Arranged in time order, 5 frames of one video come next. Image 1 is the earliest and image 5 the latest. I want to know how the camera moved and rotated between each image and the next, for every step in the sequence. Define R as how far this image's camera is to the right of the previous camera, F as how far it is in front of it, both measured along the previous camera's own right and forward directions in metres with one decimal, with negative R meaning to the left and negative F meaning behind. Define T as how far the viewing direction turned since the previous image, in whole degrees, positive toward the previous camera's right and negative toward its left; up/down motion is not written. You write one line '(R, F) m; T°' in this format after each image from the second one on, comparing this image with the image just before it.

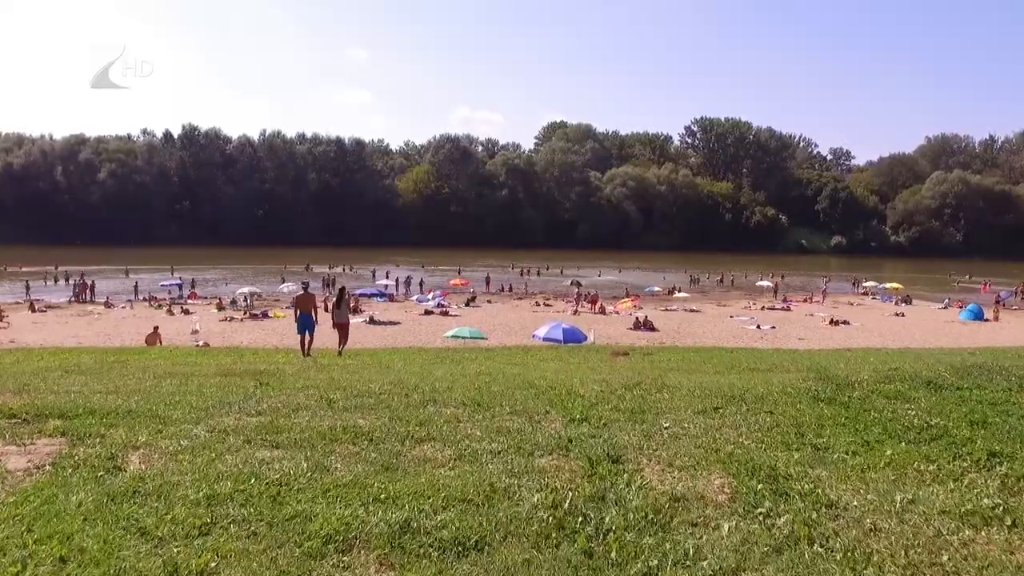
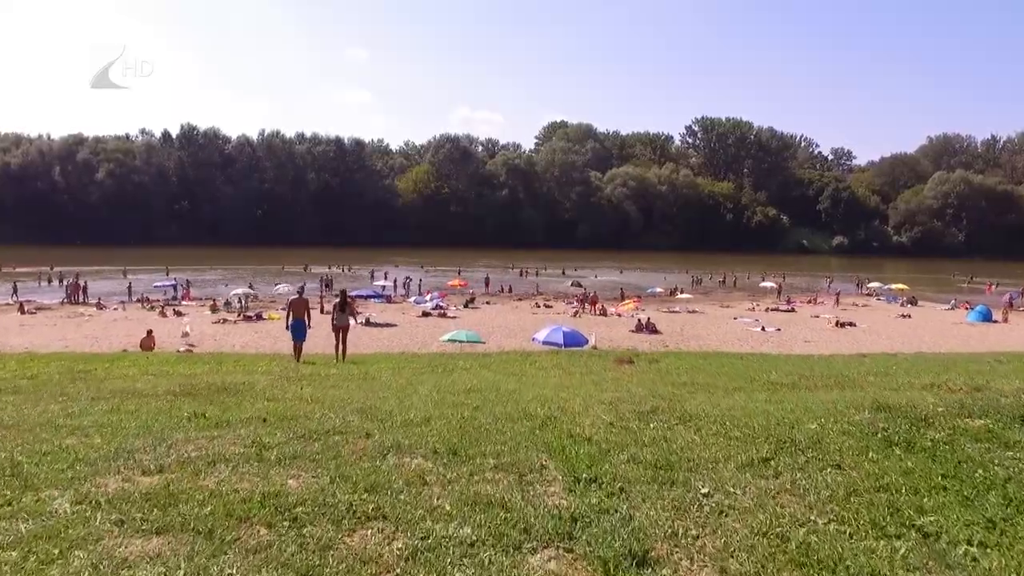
(+0.1, +0.8) m; 0°
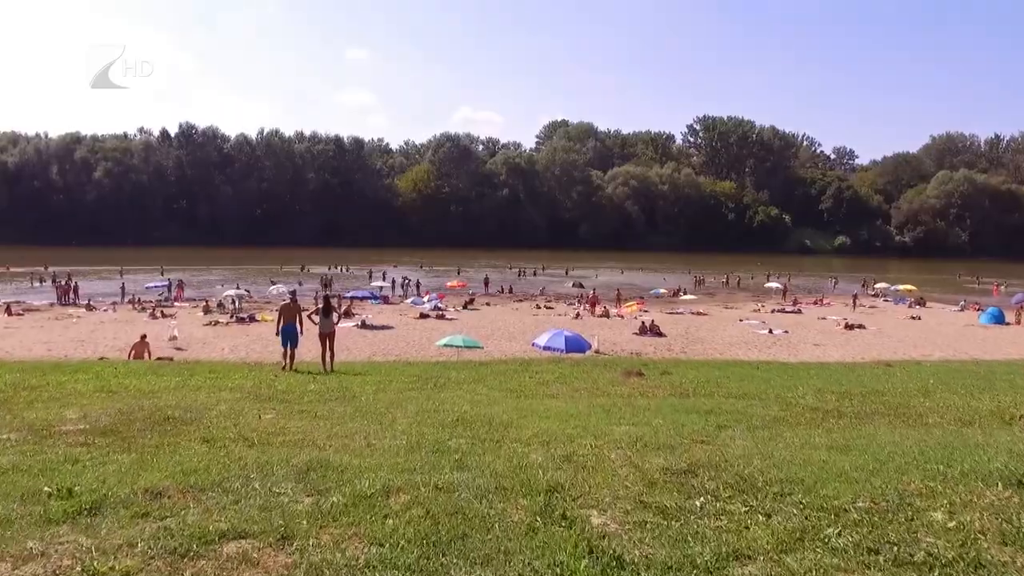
(0.0, +1.0) m; 0°
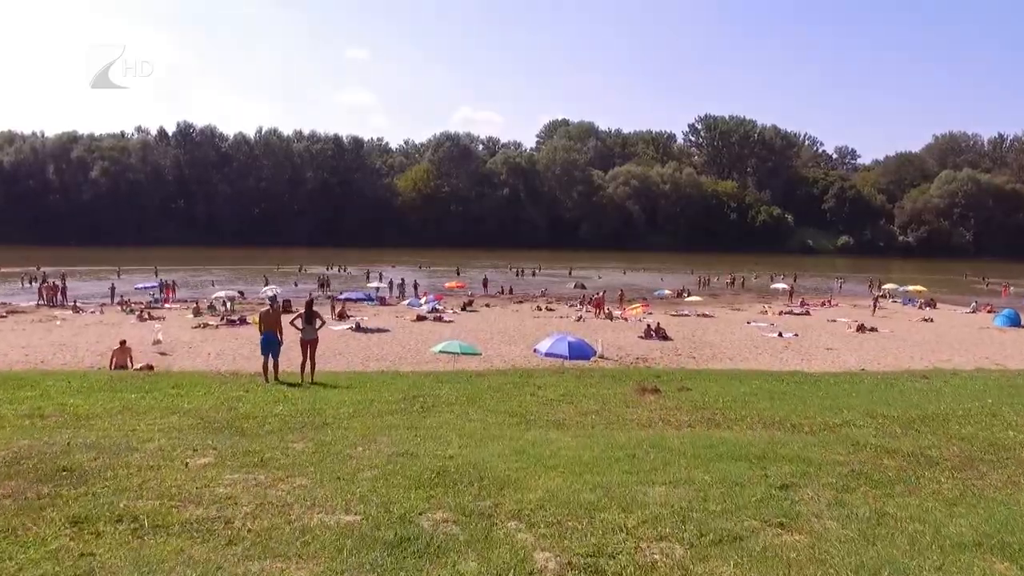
(0.0, +1.3) m; 0°
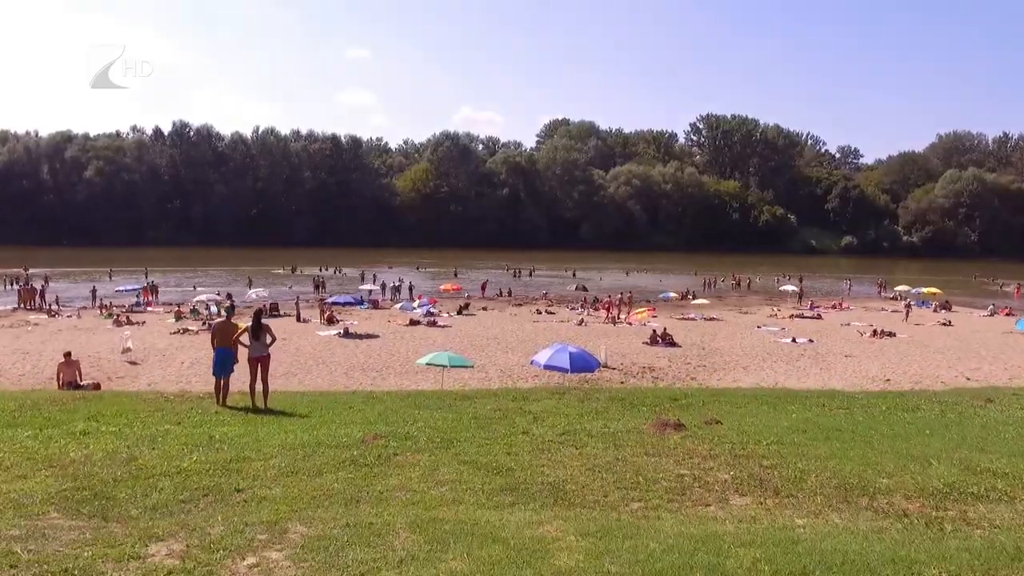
(+0.1, +2.0) m; 0°
